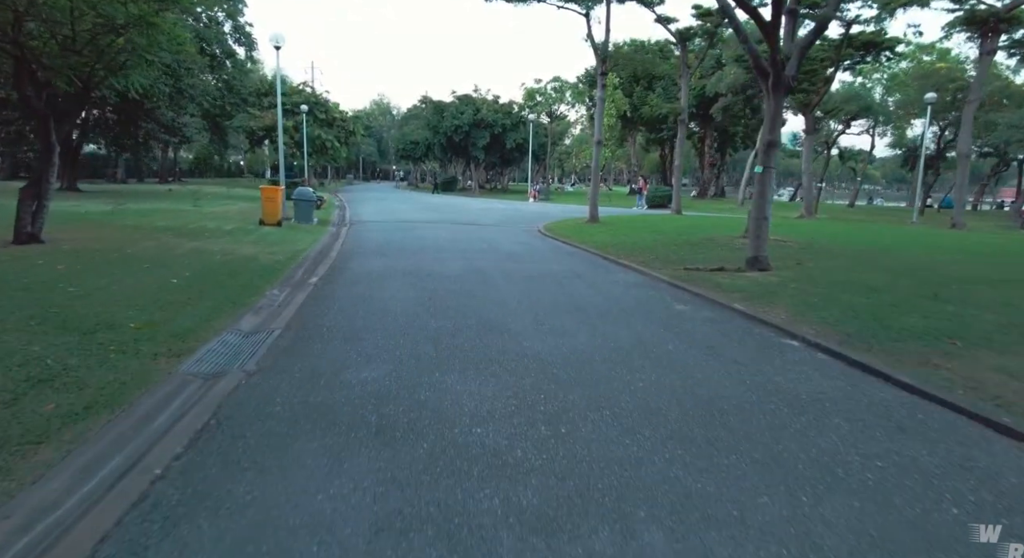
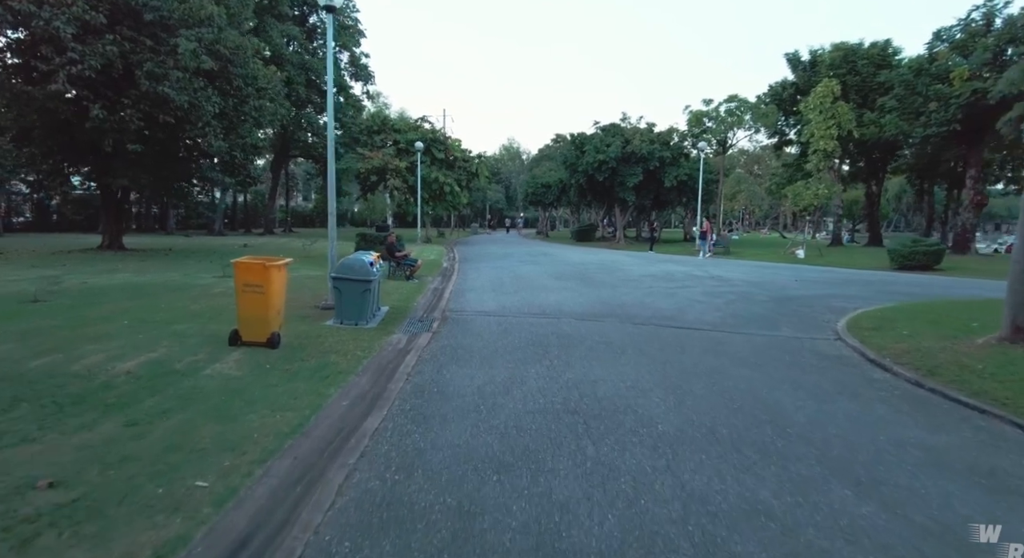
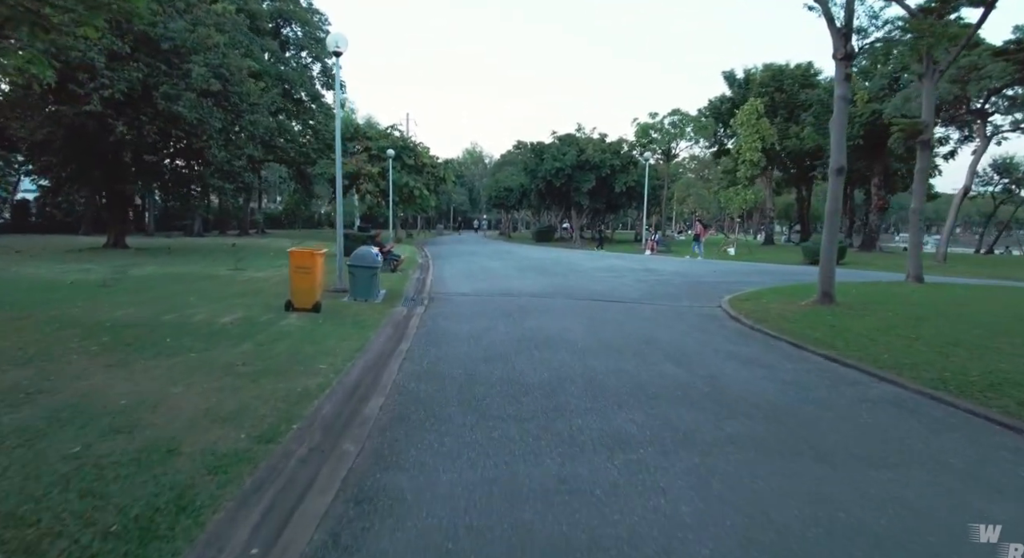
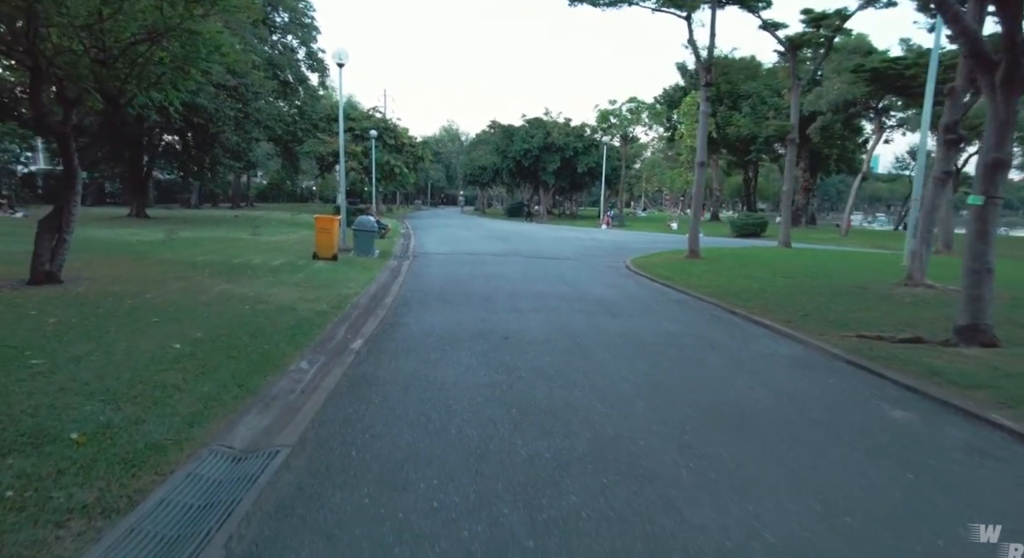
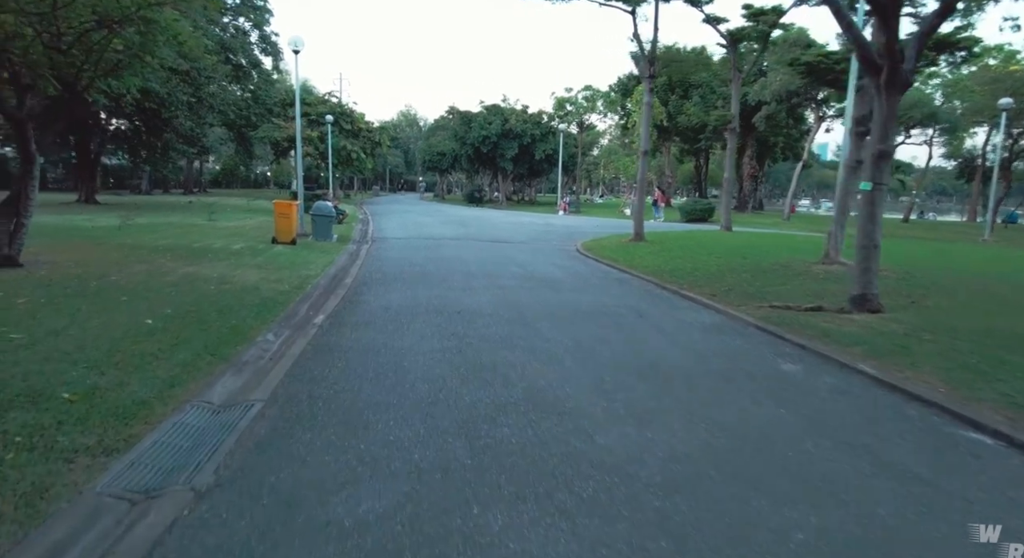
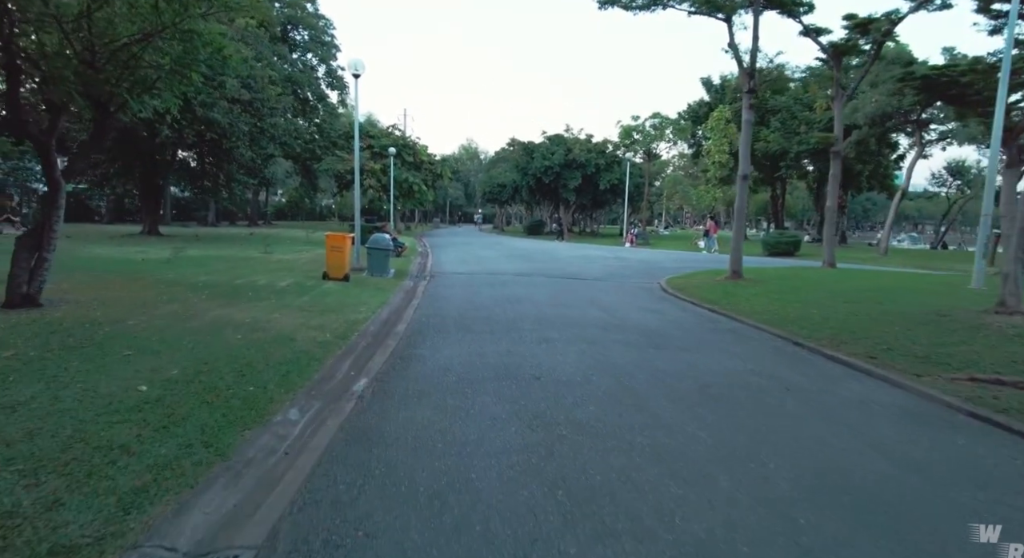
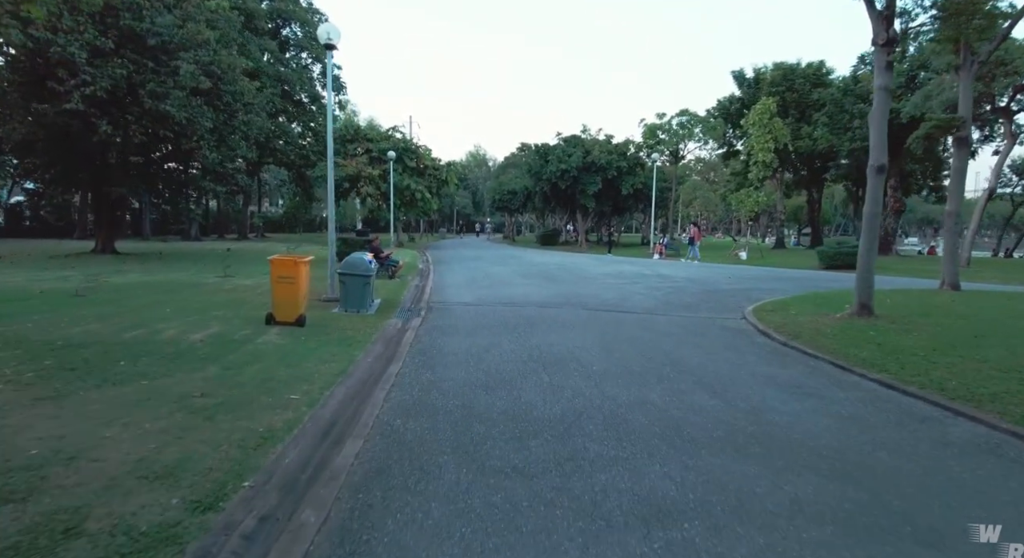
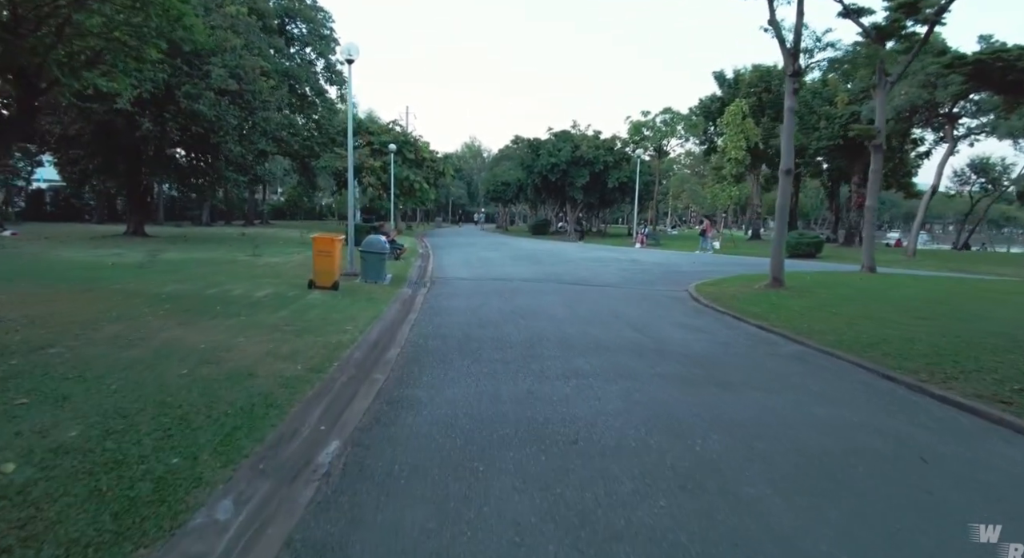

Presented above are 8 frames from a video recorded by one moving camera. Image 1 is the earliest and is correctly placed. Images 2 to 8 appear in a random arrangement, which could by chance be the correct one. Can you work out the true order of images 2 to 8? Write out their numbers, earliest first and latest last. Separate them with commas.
5, 4, 6, 8, 3, 7, 2
